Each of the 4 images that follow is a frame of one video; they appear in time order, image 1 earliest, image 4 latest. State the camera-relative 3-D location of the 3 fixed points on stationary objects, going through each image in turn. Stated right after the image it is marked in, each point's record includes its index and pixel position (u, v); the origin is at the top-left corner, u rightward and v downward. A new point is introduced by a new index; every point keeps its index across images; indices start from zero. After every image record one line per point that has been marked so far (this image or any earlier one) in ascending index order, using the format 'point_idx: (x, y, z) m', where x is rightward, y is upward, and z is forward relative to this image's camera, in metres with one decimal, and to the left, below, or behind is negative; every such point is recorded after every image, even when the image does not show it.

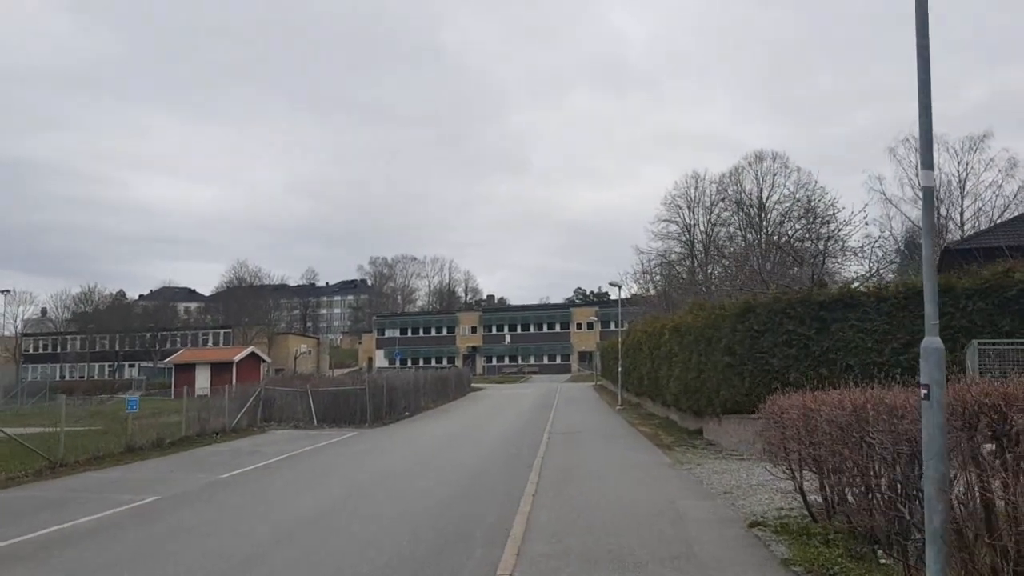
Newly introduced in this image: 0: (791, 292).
0: (+5.5, -0.1, +16.0) m
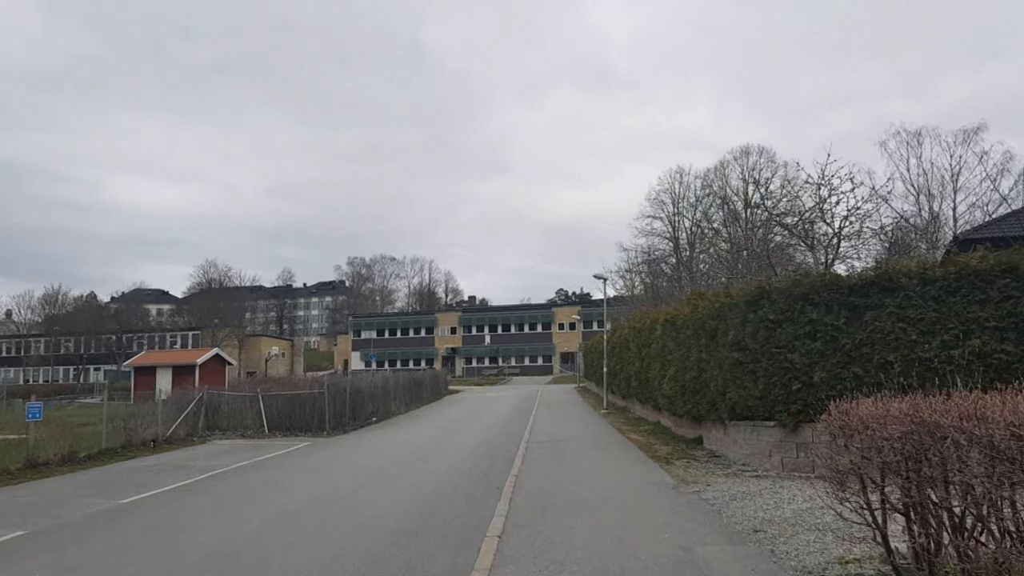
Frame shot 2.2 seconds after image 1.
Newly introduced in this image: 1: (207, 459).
0: (+5.0, +0.2, +13.3) m
1: (-7.5, -4.2, +19.9) m
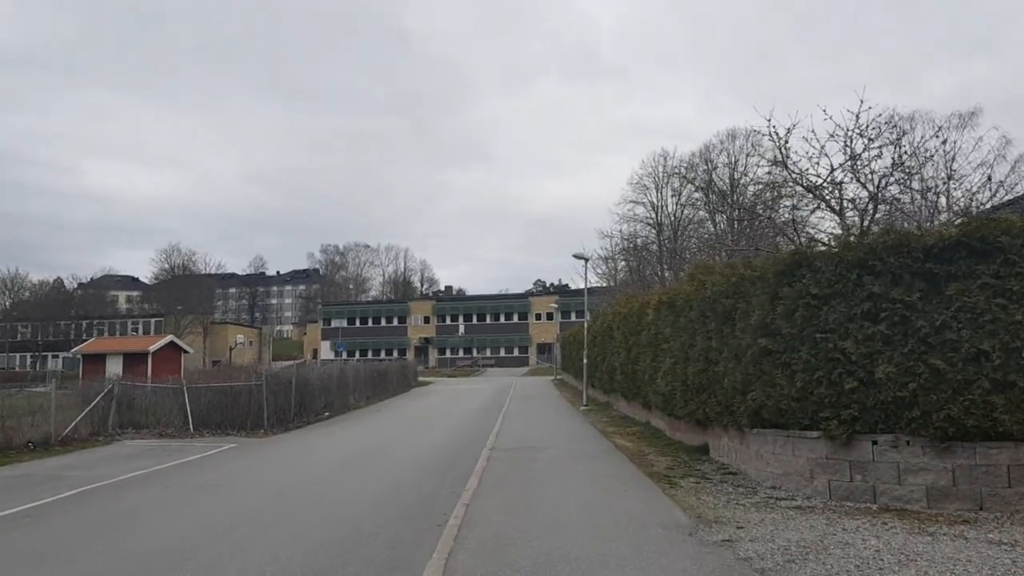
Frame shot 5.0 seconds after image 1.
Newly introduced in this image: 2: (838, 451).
0: (+4.4, +0.6, +9.9) m
1: (-8.2, -3.5, +16.1) m
2: (+3.9, -1.9, +9.6) m
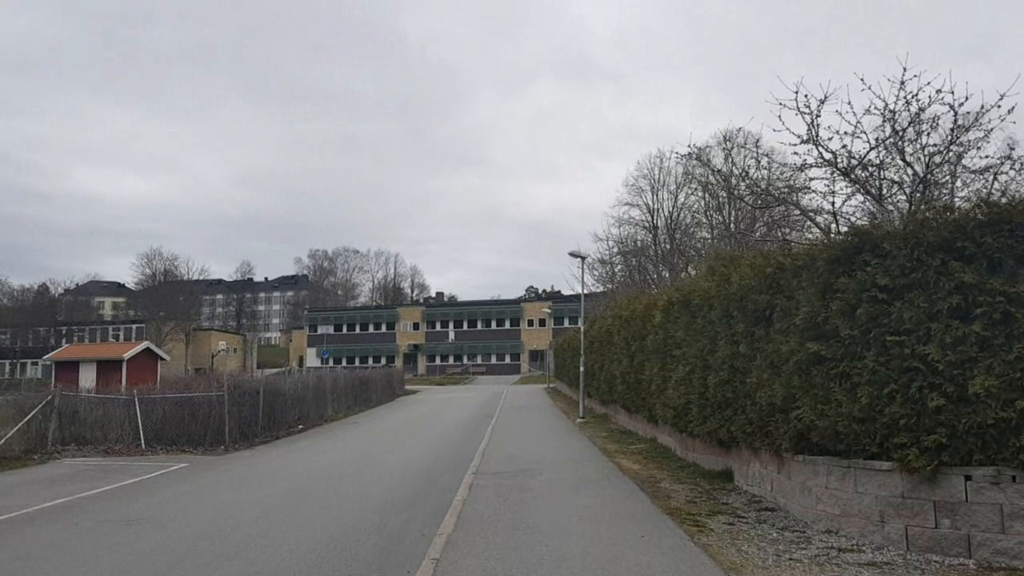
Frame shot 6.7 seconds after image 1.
0: (+4.2, +0.7, +7.7) m
1: (-8.5, -3.5, +13.8) m
2: (+3.7, -1.8, +7.5) m
